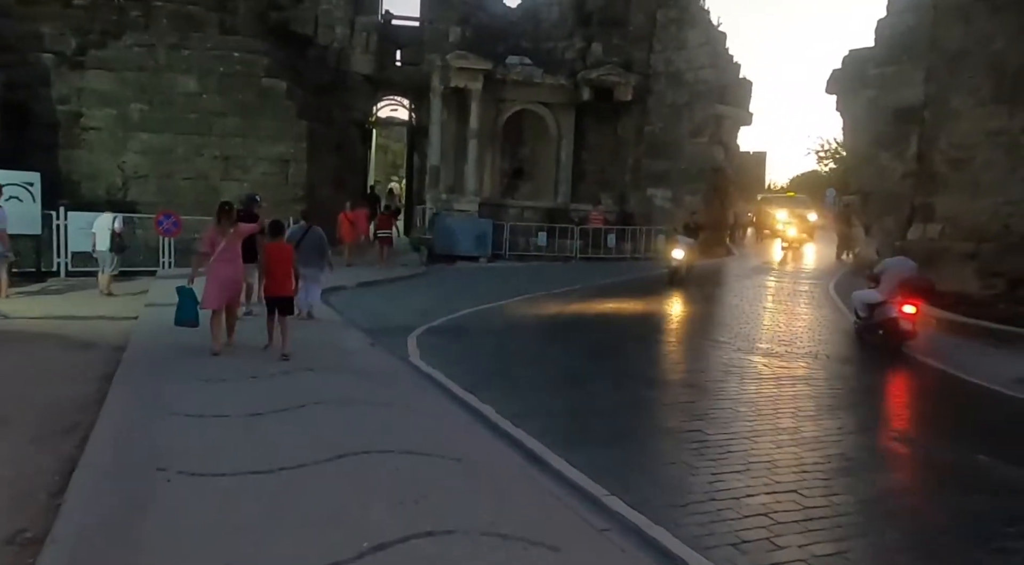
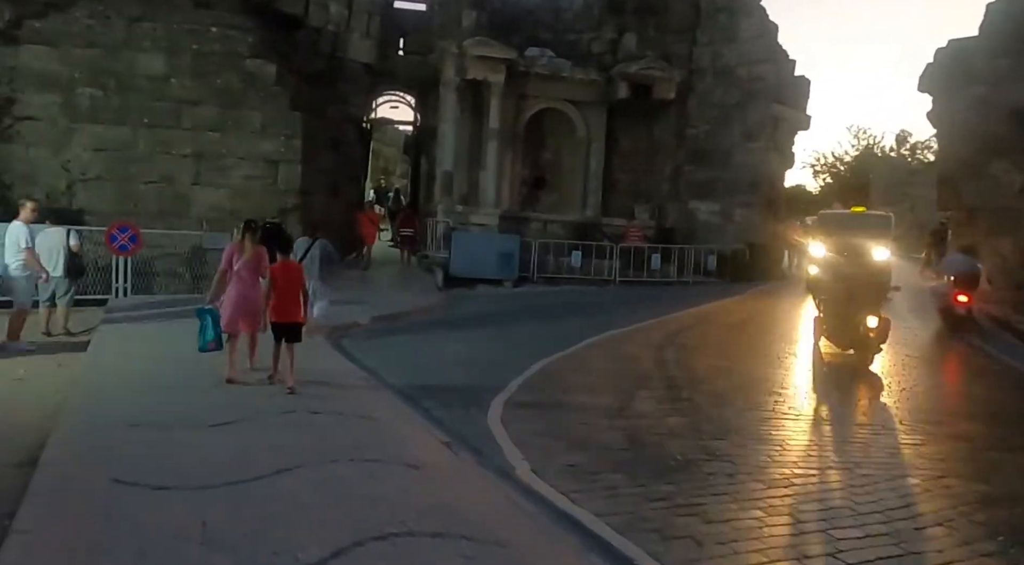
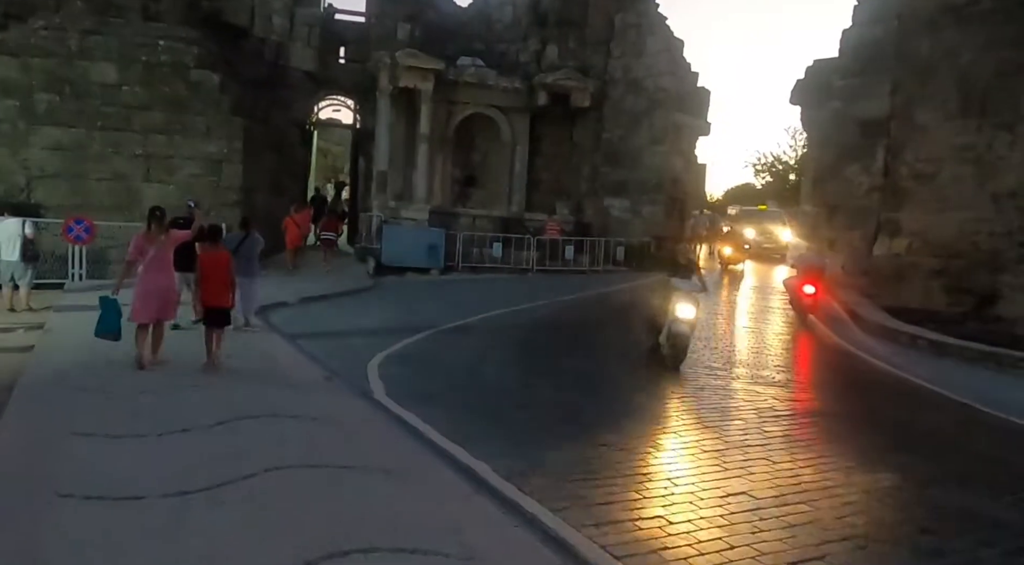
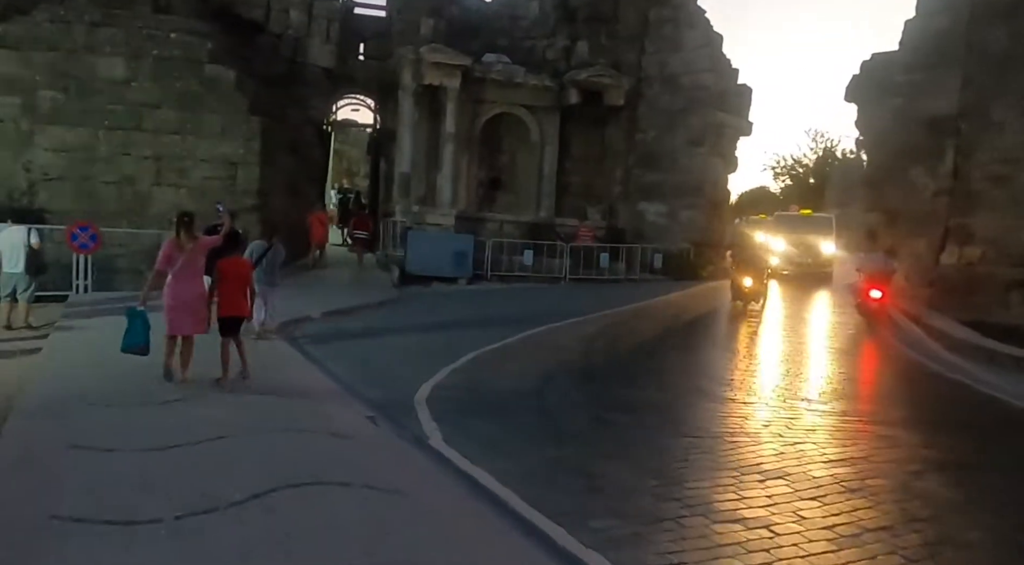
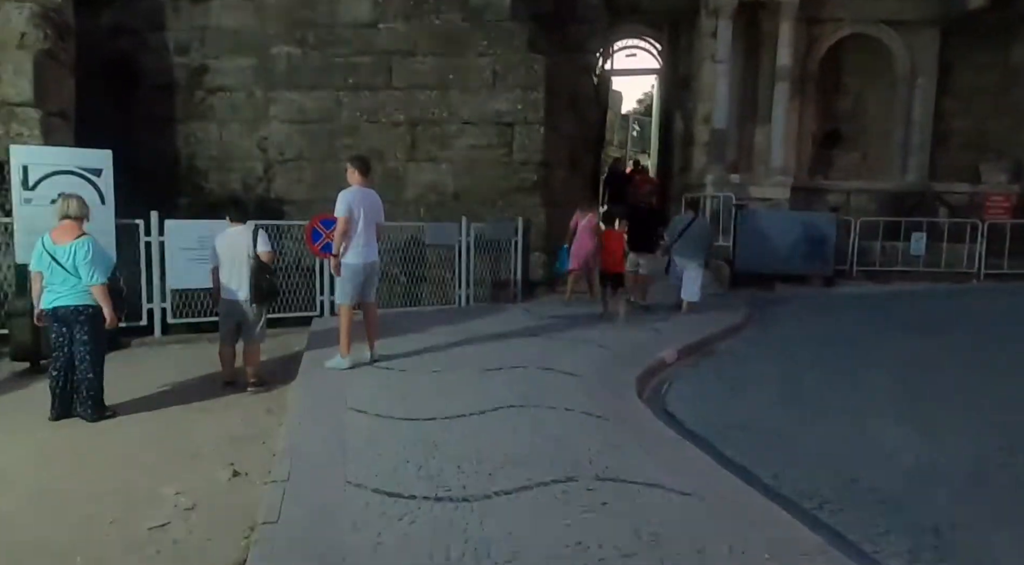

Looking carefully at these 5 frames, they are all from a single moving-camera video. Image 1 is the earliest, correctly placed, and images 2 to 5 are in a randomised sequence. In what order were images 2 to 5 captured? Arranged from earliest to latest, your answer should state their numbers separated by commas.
3, 4, 2, 5
